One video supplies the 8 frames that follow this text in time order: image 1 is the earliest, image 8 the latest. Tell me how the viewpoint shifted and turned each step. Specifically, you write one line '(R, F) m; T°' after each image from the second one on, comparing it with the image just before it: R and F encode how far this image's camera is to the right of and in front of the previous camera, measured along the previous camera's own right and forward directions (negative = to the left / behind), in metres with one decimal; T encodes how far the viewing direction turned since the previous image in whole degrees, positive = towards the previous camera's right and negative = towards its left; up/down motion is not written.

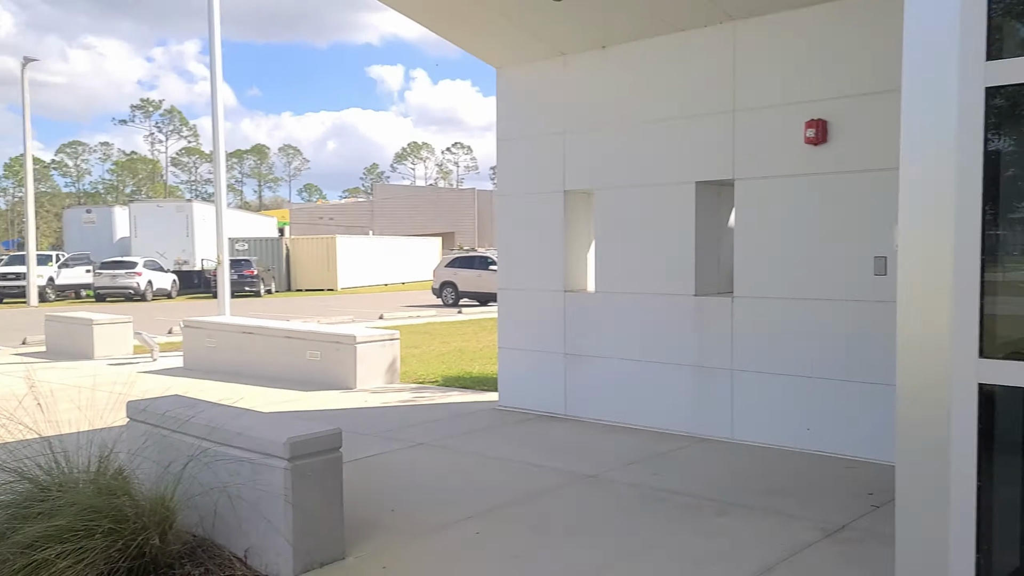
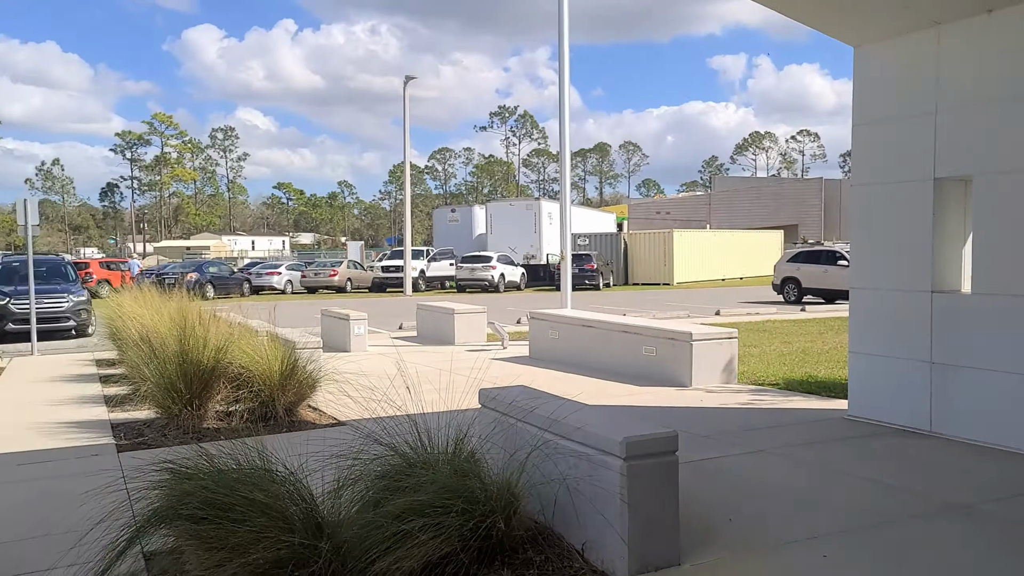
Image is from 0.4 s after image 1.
(0.0, +0.1) m; -23°
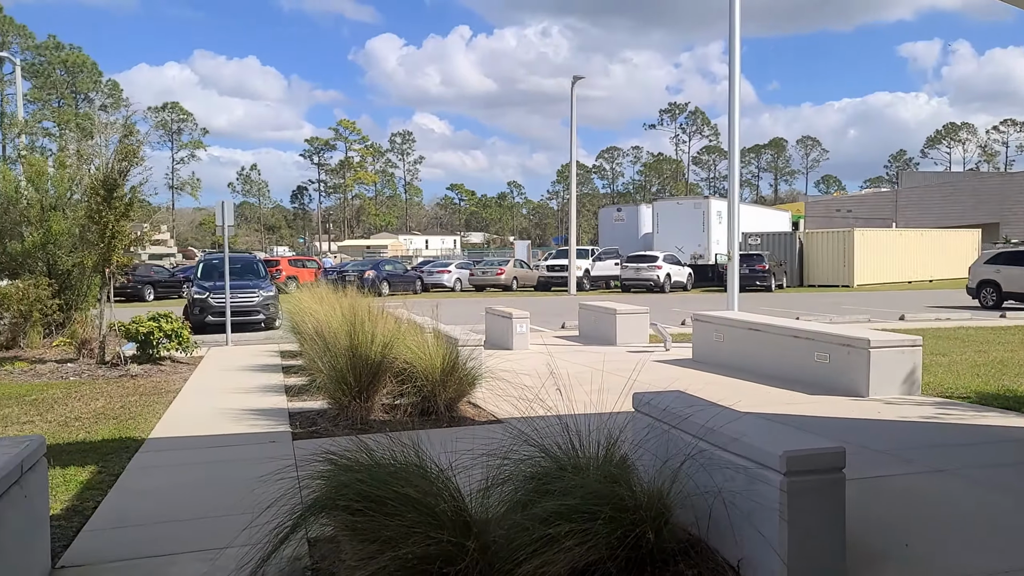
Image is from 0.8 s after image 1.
(+0.1, +0.1) m; -11°
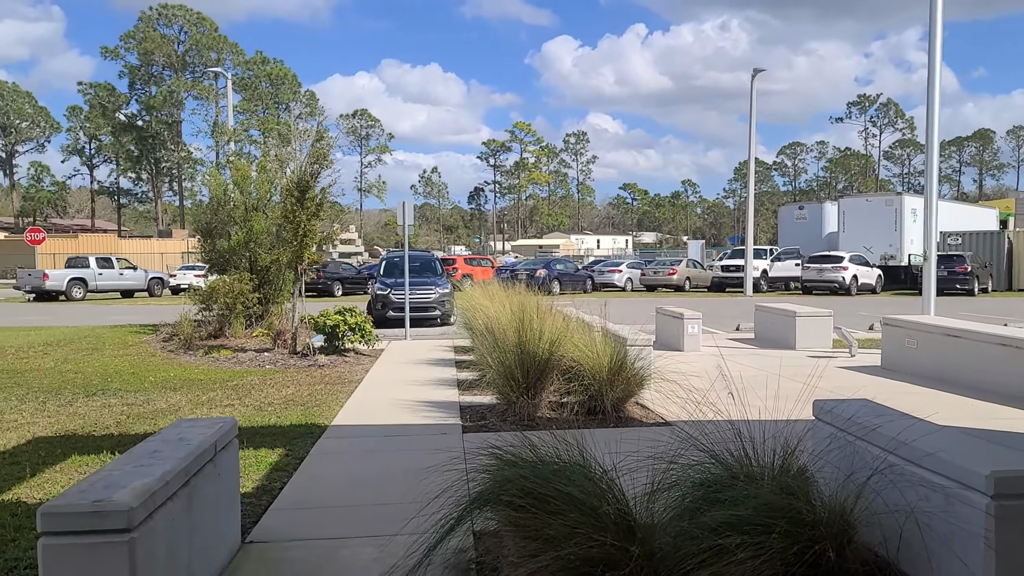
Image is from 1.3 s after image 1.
(0.0, +0.1) m; -12°
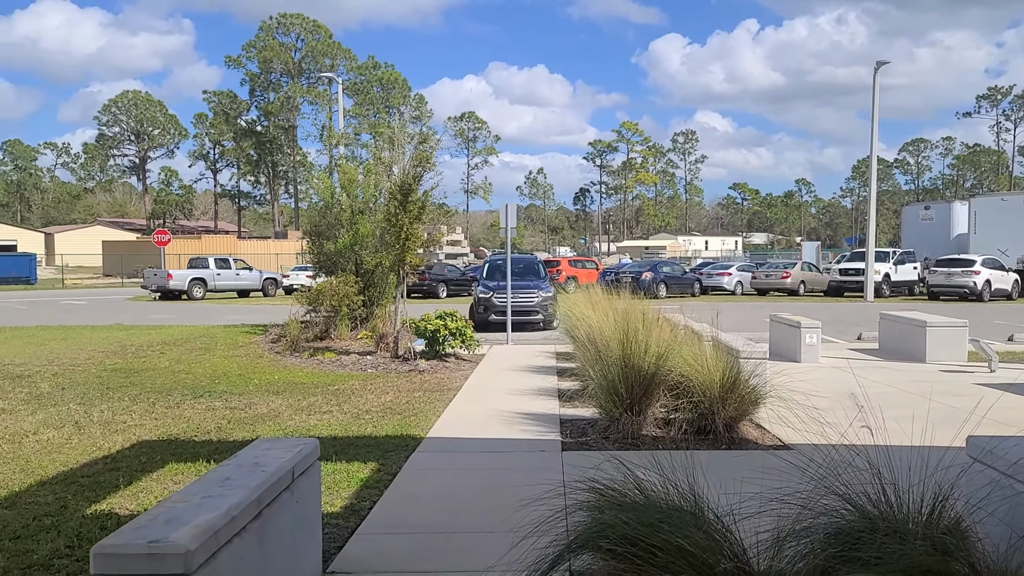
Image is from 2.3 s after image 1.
(0.0, +0.4) m; -7°
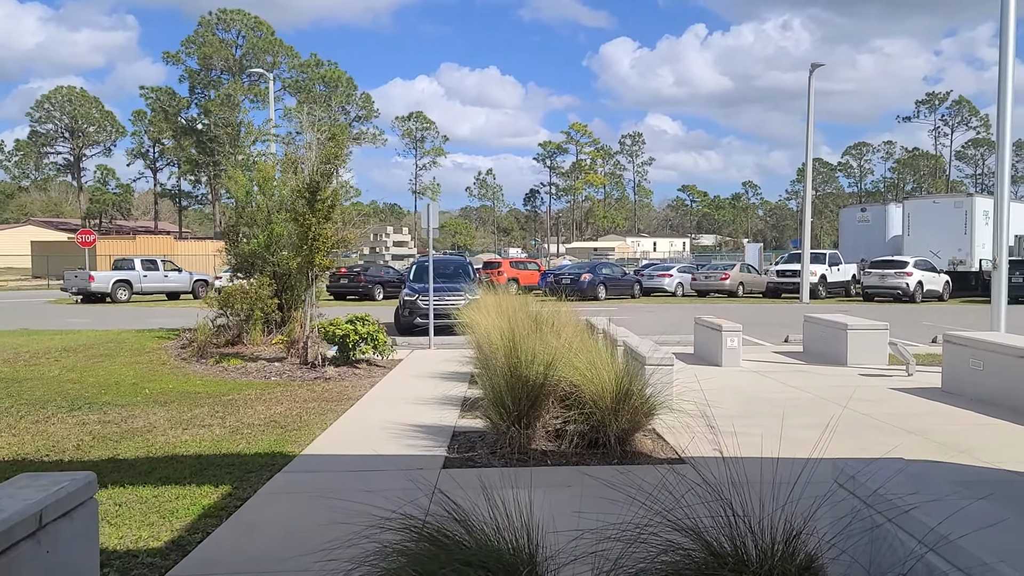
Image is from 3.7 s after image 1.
(+0.6, +0.4) m; +3°
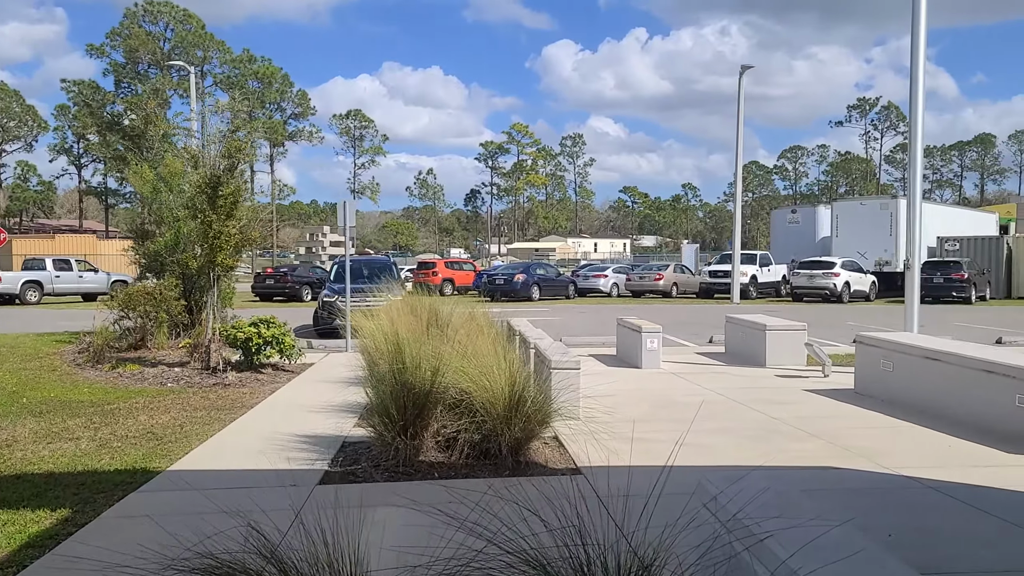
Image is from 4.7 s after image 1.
(+0.4, +0.4) m; +4°
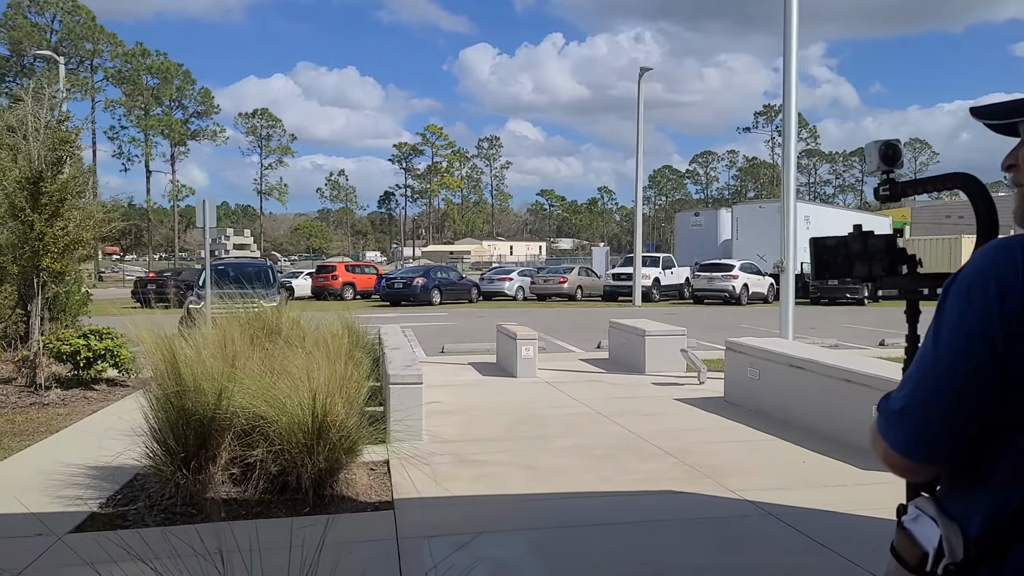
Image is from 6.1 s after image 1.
(+0.7, +0.7) m; +6°
